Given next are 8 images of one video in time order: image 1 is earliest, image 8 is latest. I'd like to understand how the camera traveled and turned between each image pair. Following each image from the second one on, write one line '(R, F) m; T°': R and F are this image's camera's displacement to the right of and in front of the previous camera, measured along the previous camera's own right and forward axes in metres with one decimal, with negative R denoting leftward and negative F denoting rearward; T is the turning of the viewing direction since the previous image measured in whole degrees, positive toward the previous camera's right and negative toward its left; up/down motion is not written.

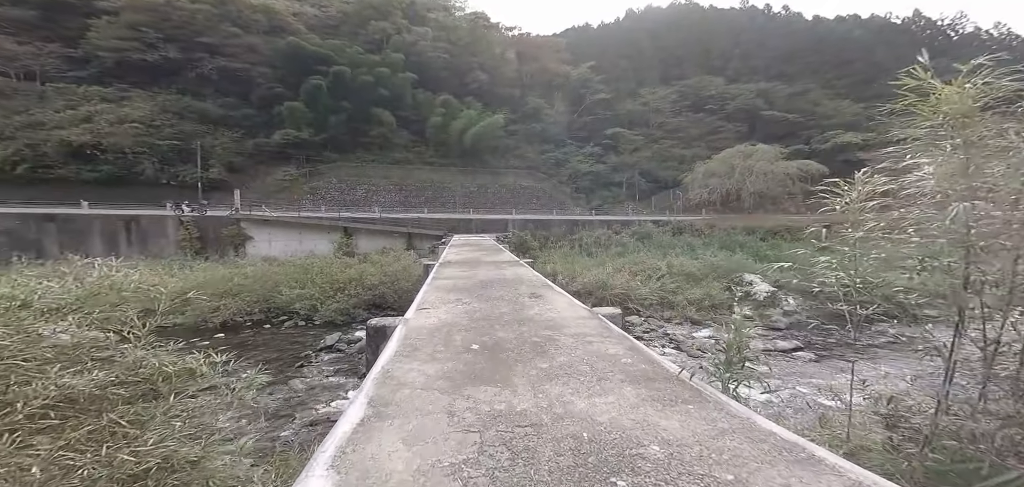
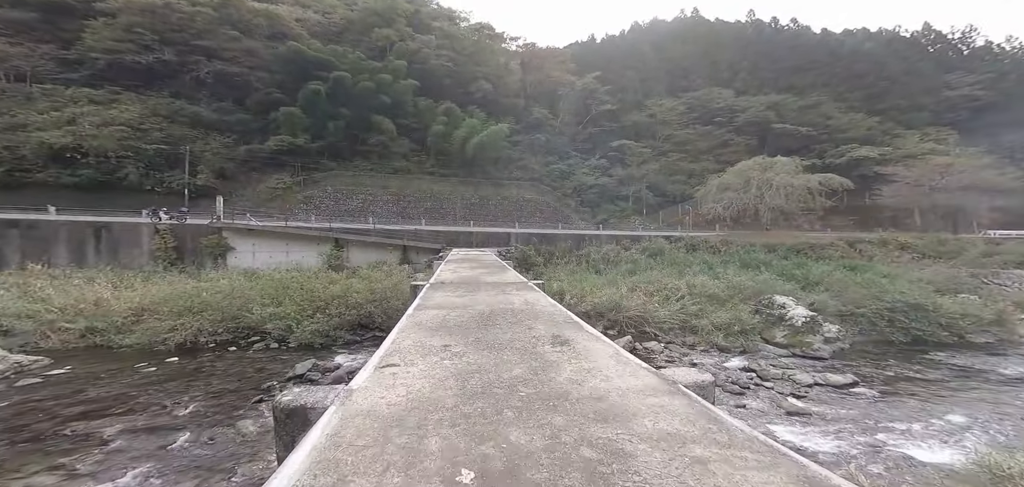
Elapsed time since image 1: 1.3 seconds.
(-0.1, +1.3) m; 0°
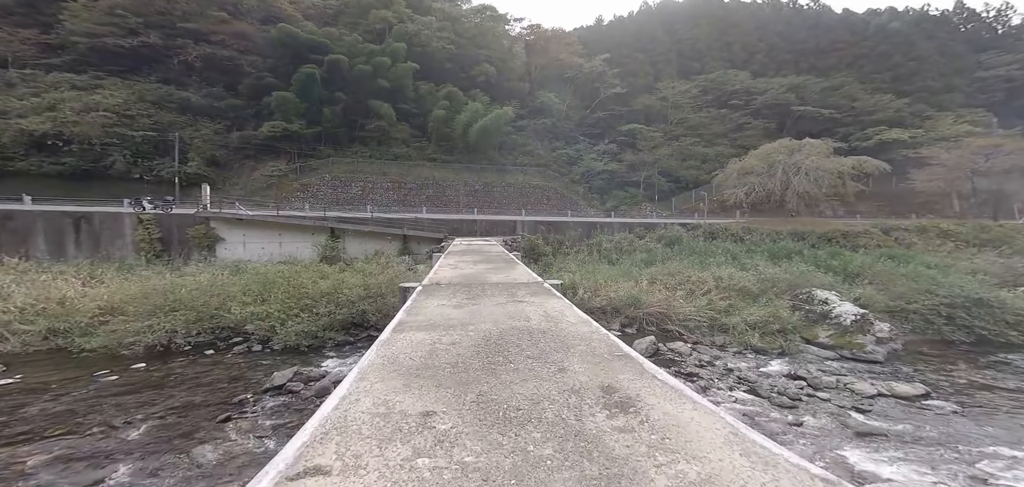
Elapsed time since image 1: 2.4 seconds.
(-0.1, +1.1) m; -1°
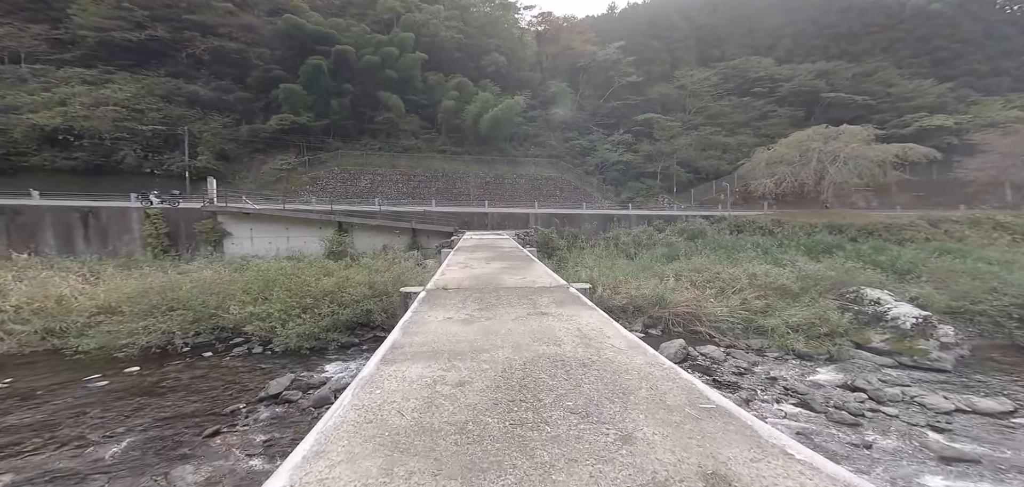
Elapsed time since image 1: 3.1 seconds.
(-0.1, +0.7) m; -2°
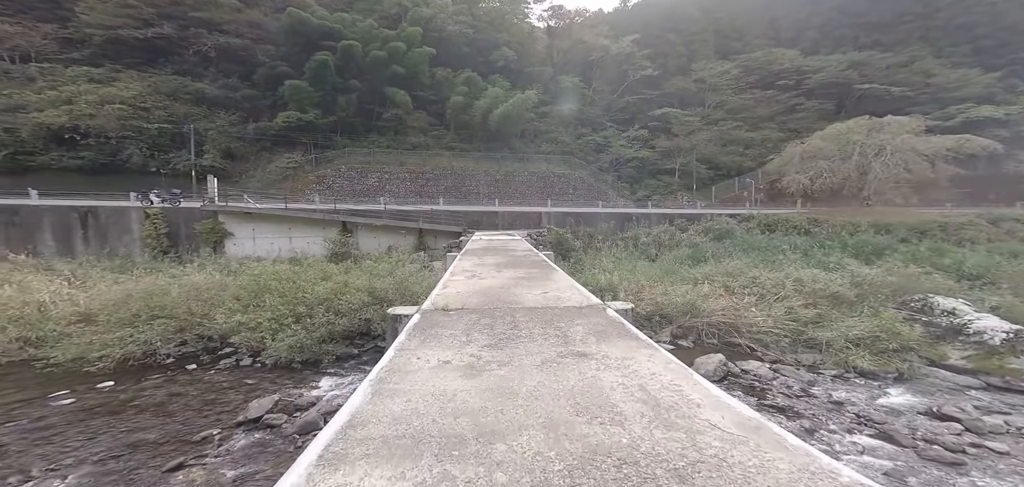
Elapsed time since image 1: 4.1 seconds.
(-0.1, +0.9) m; -2°
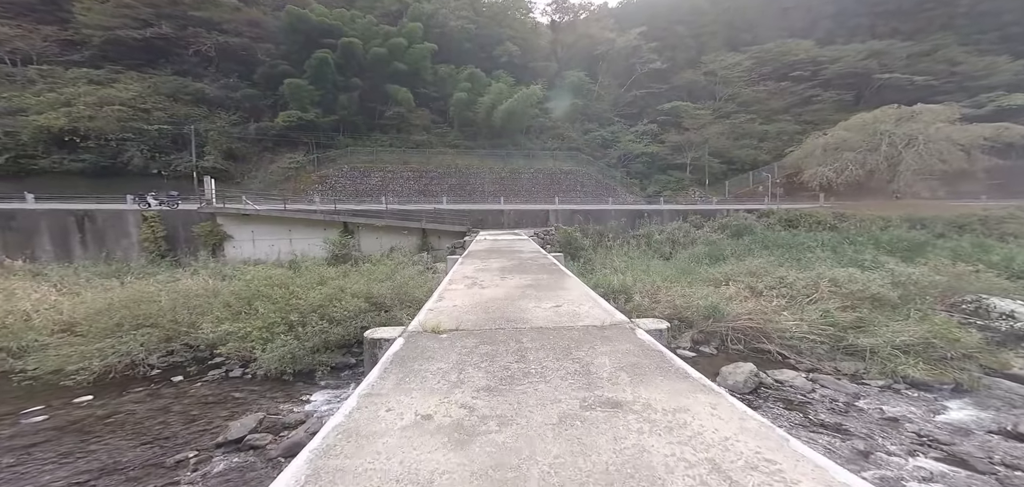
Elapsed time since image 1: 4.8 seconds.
(0.0, +0.6) m; -1°
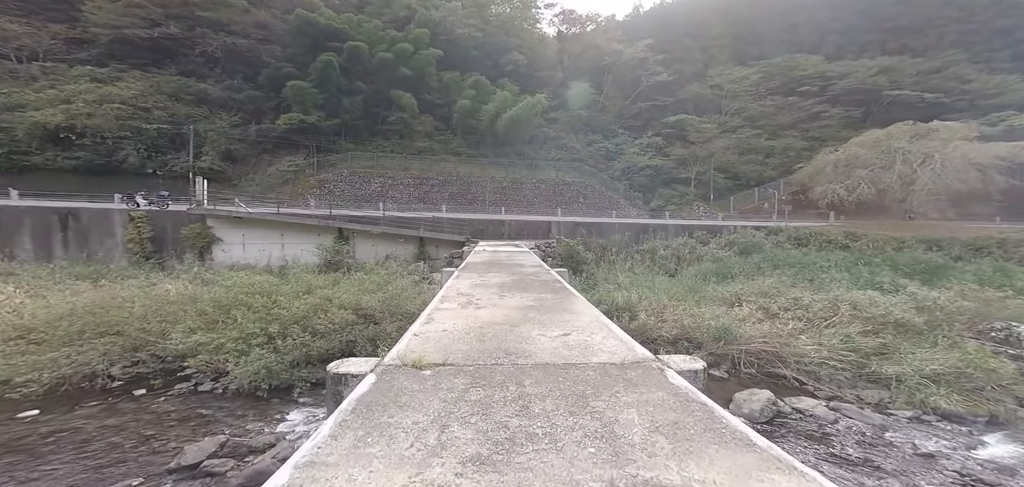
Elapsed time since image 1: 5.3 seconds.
(0.0, +0.5) m; 0°
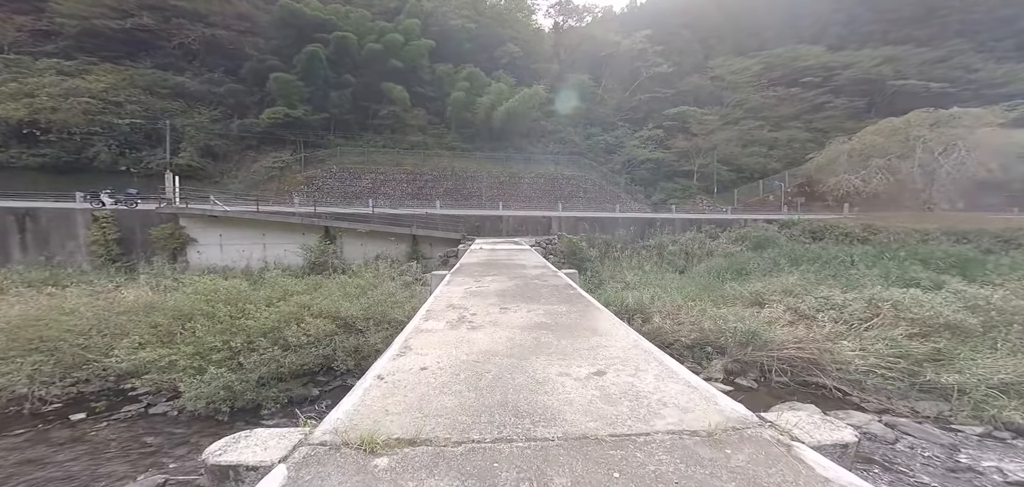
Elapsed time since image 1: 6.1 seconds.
(-0.1, +0.9) m; +1°
